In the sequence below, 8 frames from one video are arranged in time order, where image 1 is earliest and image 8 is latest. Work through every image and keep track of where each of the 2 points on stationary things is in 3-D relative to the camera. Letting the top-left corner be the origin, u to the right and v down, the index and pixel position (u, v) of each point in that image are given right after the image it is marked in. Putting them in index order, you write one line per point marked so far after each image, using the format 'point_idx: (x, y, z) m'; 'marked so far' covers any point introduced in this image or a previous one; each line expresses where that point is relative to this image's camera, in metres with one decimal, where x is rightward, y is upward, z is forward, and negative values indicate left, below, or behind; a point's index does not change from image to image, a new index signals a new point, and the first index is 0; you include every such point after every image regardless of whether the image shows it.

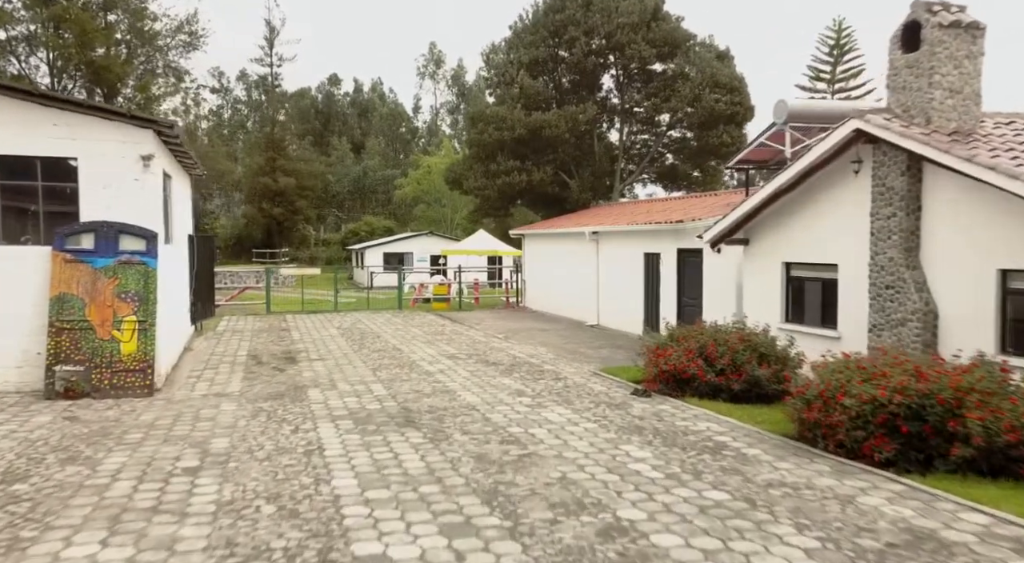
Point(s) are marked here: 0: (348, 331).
0: (-3.5, -1.1, +13.4) m
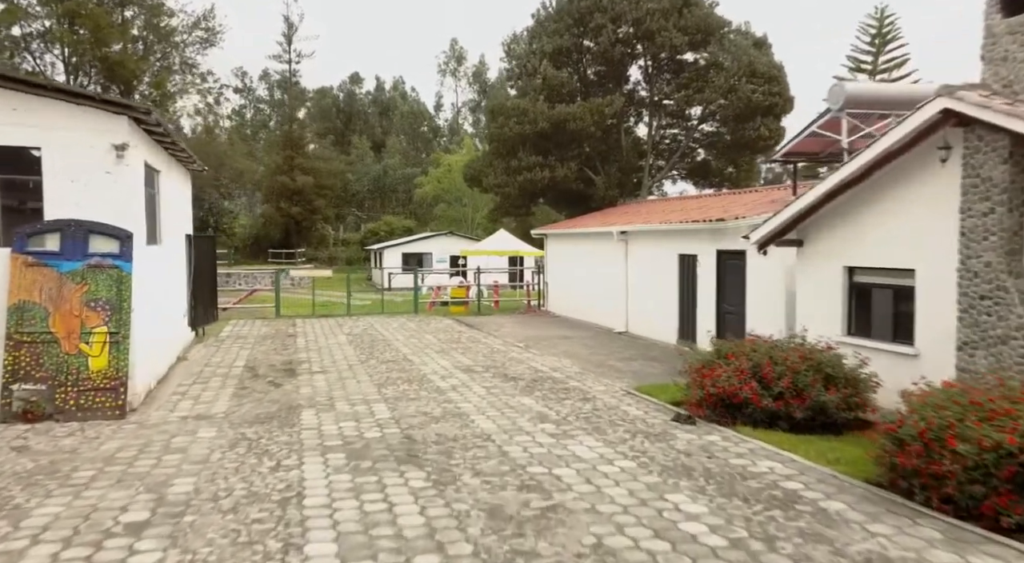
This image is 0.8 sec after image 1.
0: (-3.1, -1.1, +12.5) m
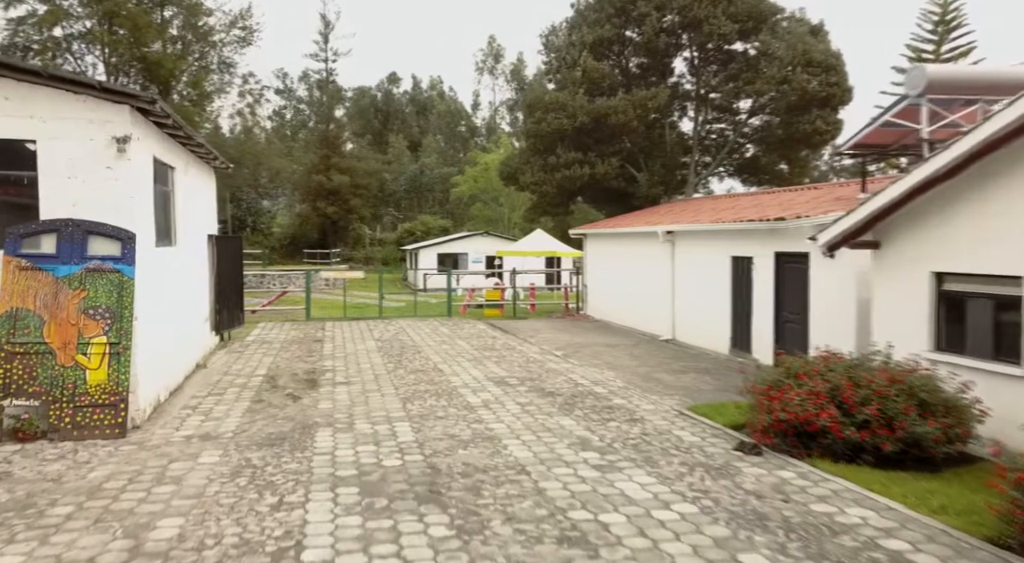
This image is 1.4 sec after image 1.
0: (-2.4, -1.2, +11.9) m
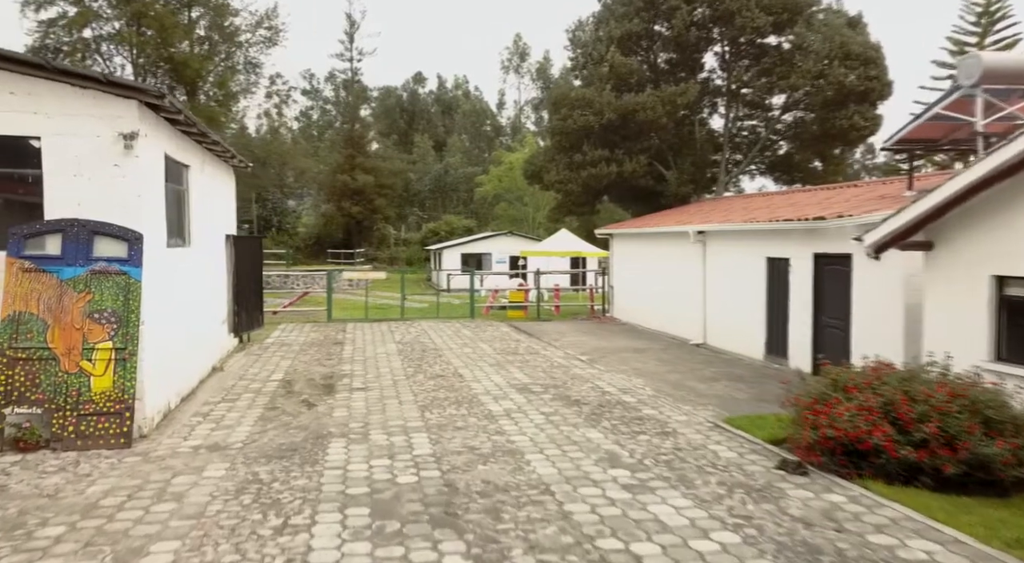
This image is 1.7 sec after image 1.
0: (-1.9, -1.2, +11.6) m
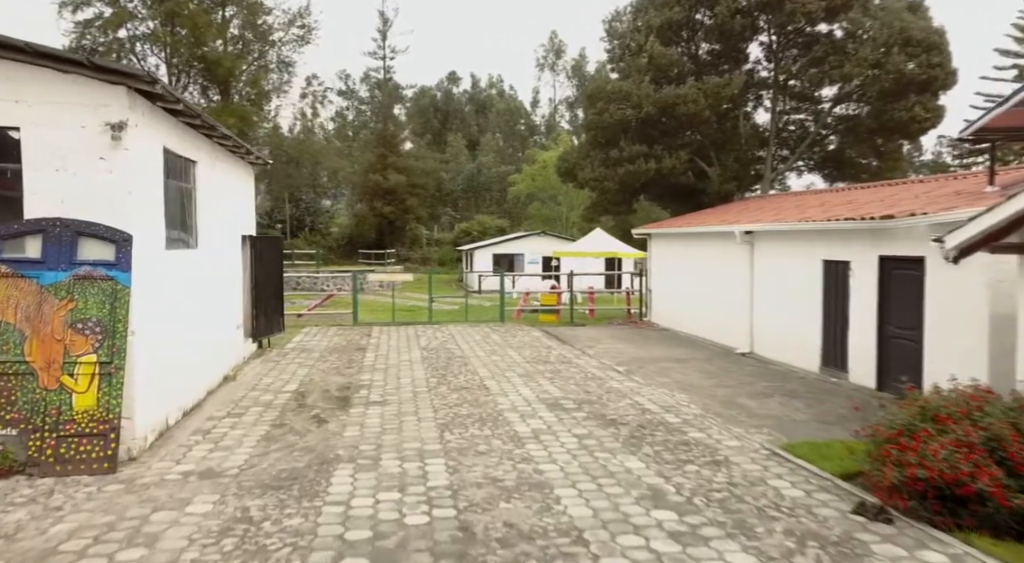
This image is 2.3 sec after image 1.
0: (-1.4, -1.2, +11.0) m
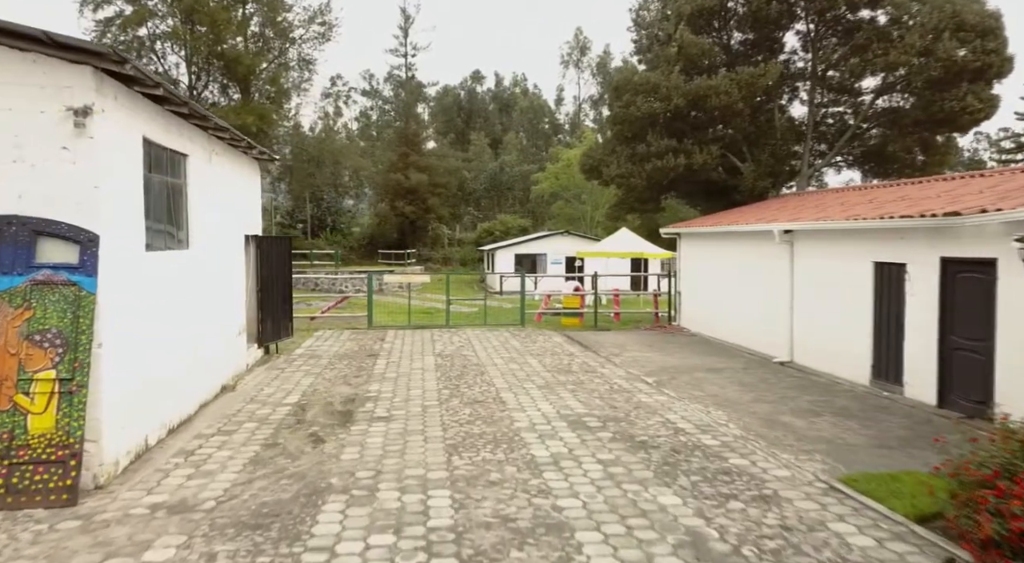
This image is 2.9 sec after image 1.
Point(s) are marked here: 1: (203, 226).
0: (-1.1, -1.3, +10.3) m
1: (-3.5, +0.6, +7.1) m
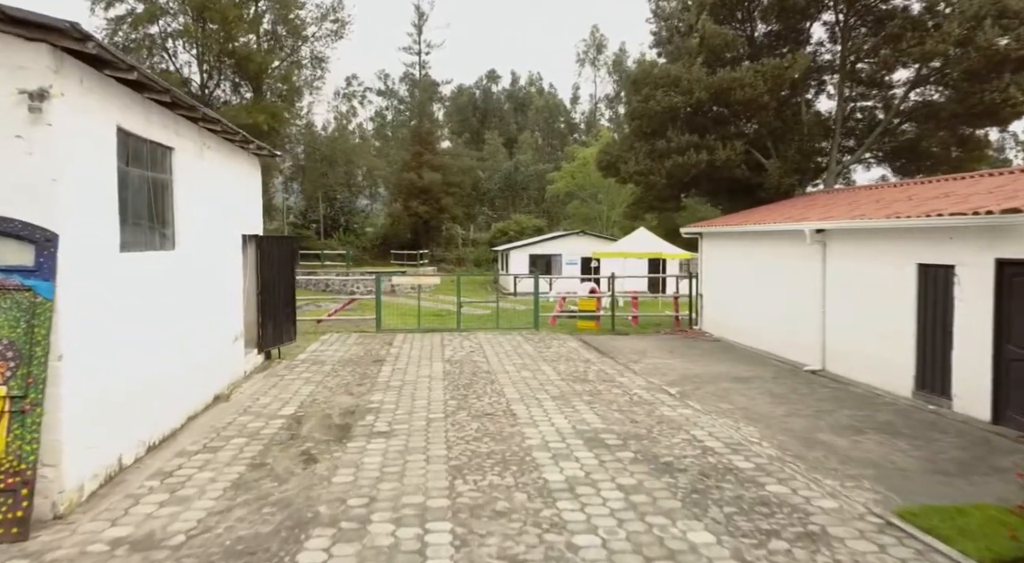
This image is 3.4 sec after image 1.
0: (-0.9, -1.3, +9.8) m
1: (-3.4, +0.6, +6.6) m
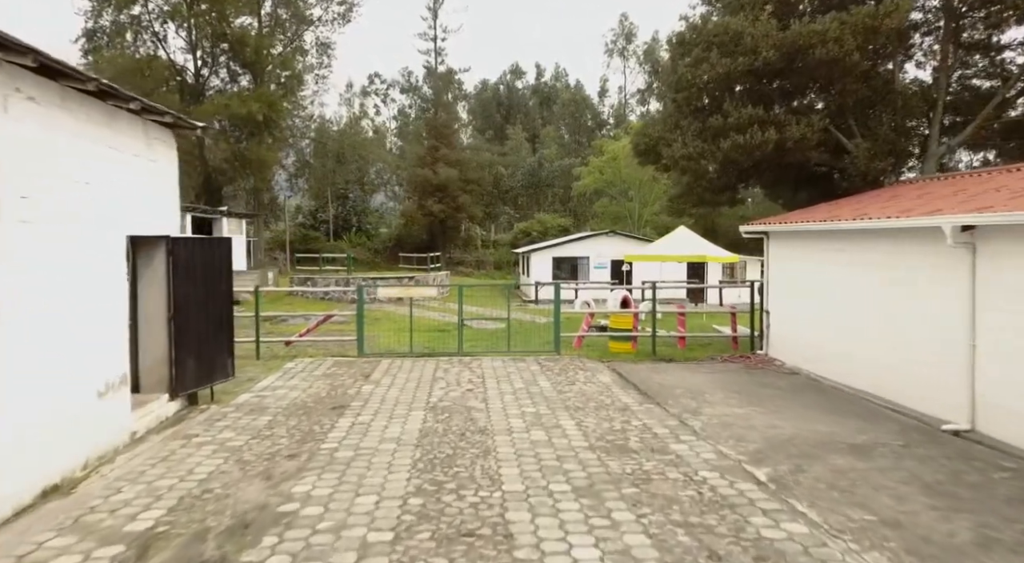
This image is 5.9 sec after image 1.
0: (-0.8, -1.5, +7.0) m
1: (-3.4, +0.4, +4.0) m
